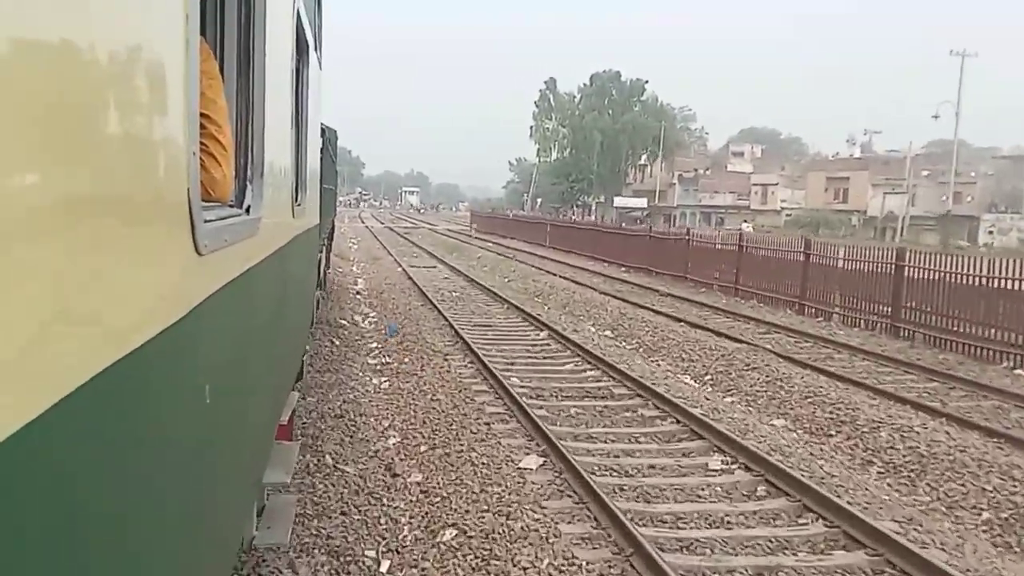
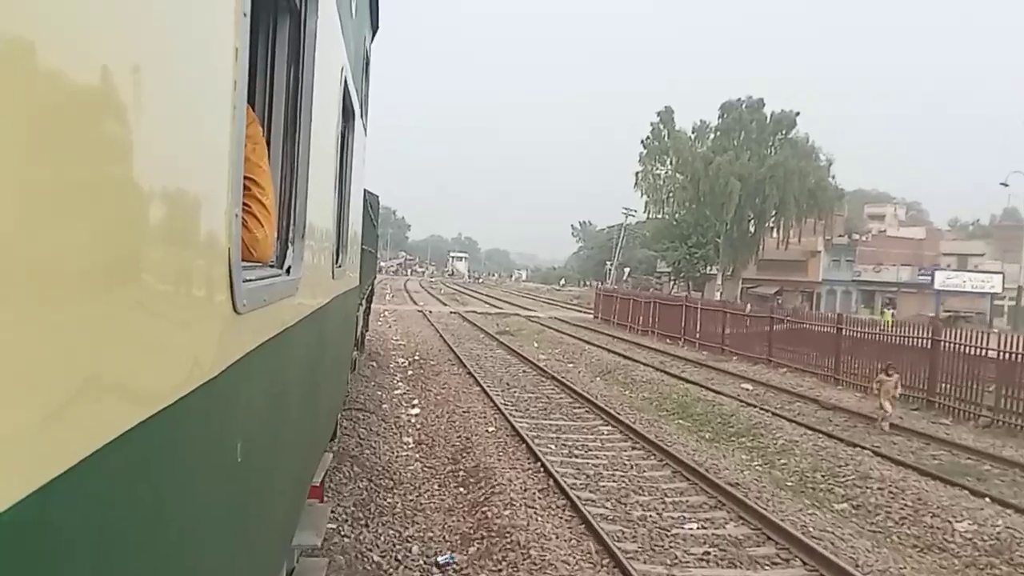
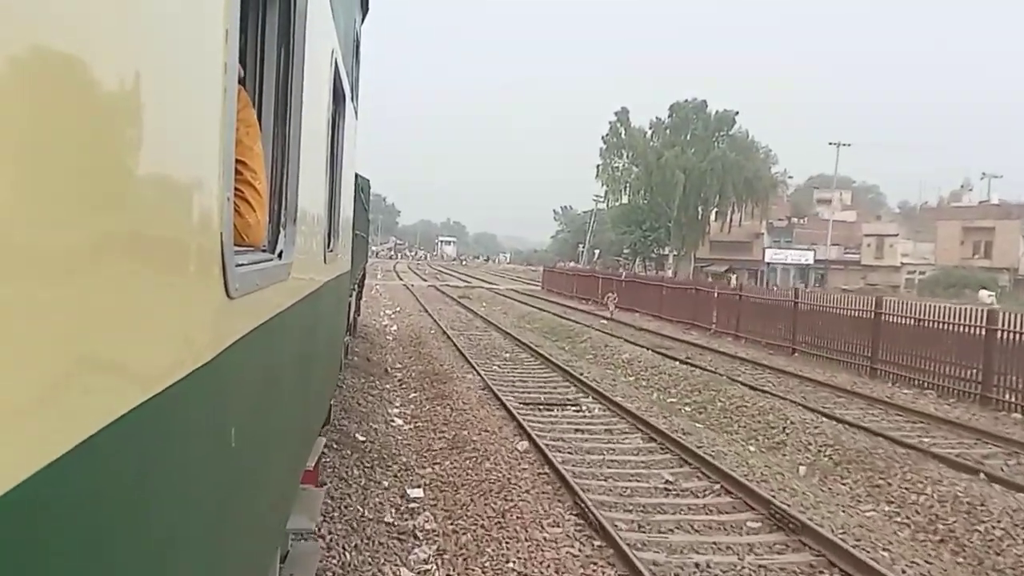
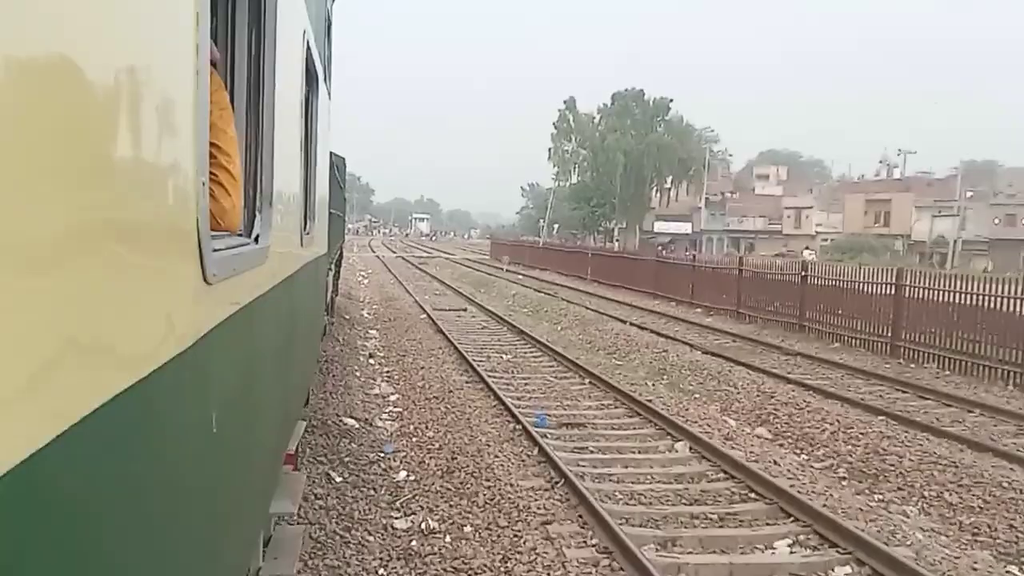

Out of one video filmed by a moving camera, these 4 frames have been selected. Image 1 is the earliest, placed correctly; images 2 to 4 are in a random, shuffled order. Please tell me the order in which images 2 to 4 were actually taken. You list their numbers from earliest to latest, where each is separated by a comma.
4, 3, 2
